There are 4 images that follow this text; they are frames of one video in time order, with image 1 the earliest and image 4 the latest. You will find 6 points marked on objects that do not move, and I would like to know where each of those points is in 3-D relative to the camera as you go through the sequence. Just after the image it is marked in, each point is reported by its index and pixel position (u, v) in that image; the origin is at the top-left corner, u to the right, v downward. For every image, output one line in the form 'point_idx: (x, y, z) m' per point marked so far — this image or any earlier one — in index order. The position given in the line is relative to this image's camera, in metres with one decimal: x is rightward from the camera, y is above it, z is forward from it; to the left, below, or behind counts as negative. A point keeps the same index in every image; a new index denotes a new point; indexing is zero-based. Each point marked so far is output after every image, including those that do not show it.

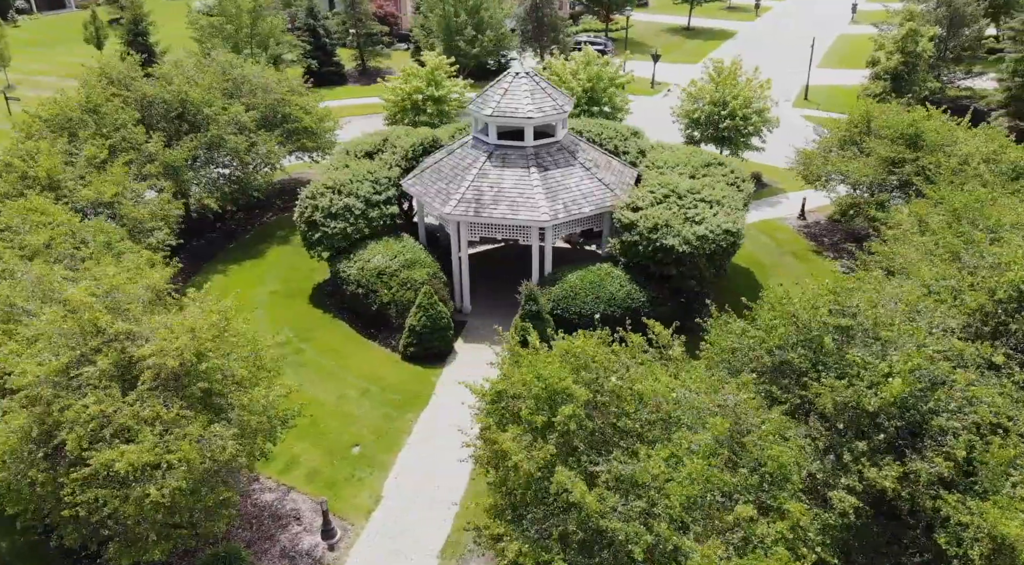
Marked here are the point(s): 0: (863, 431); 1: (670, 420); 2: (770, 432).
0: (+6.1, -2.6, +12.5) m
1: (+2.6, -2.2, +11.7) m
2: (+4.3, -2.5, +12.0) m
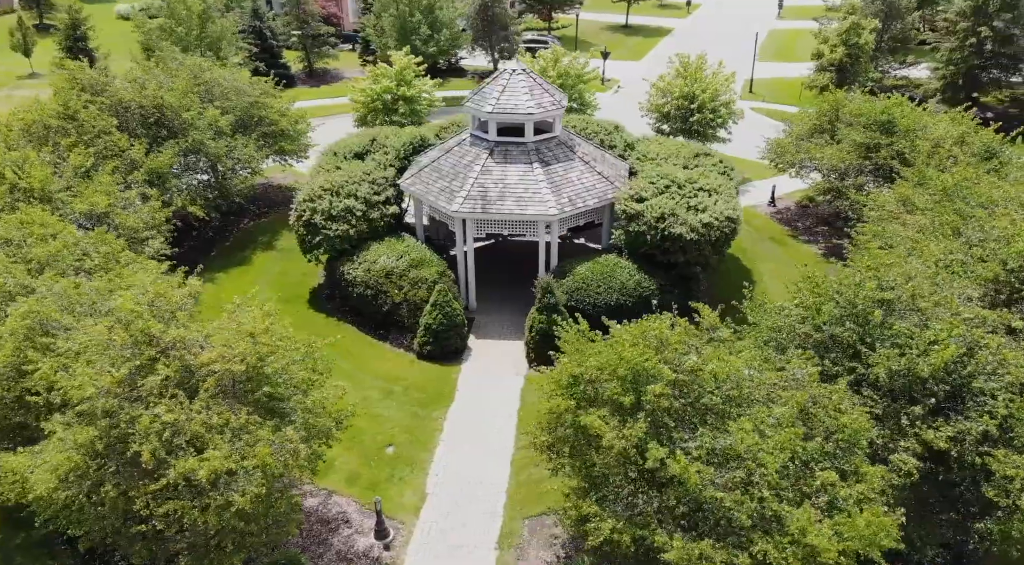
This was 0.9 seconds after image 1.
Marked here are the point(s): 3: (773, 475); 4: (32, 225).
0: (+7.5, -2.1, +13.3) m
1: (+4.0, -1.9, +12.3) m
2: (+5.7, -2.1, +12.6) m
3: (+3.9, -2.9, +10.9) m
4: (-12.8, +1.5, +19.3) m
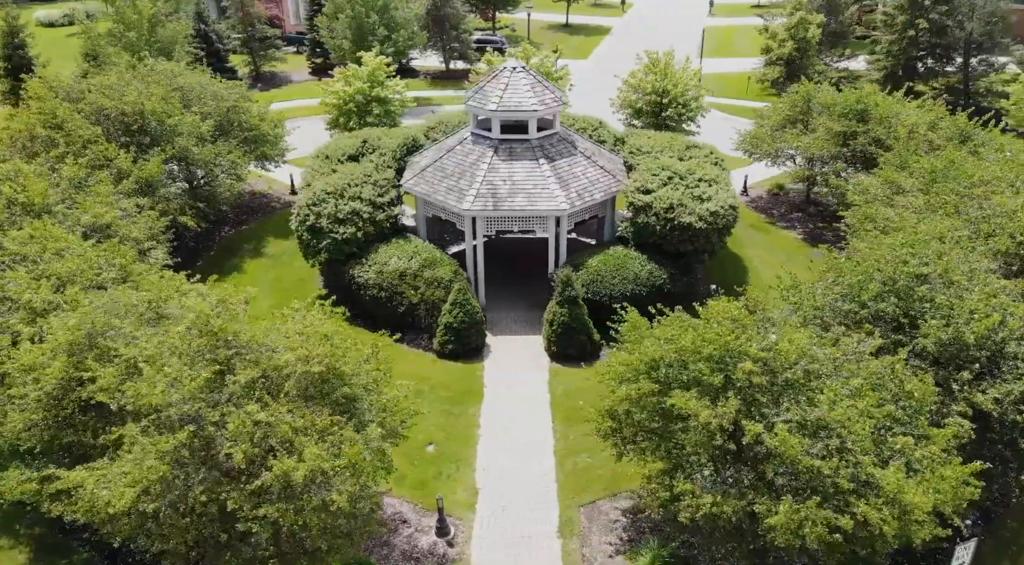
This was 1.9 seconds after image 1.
0: (+8.9, -1.6, +14.2) m
1: (+5.5, -1.6, +12.9) m
2: (+7.2, -1.7, +13.4) m
3: (+5.6, -2.6, +11.5) m
4: (-12.0, +1.1, +18.4) m
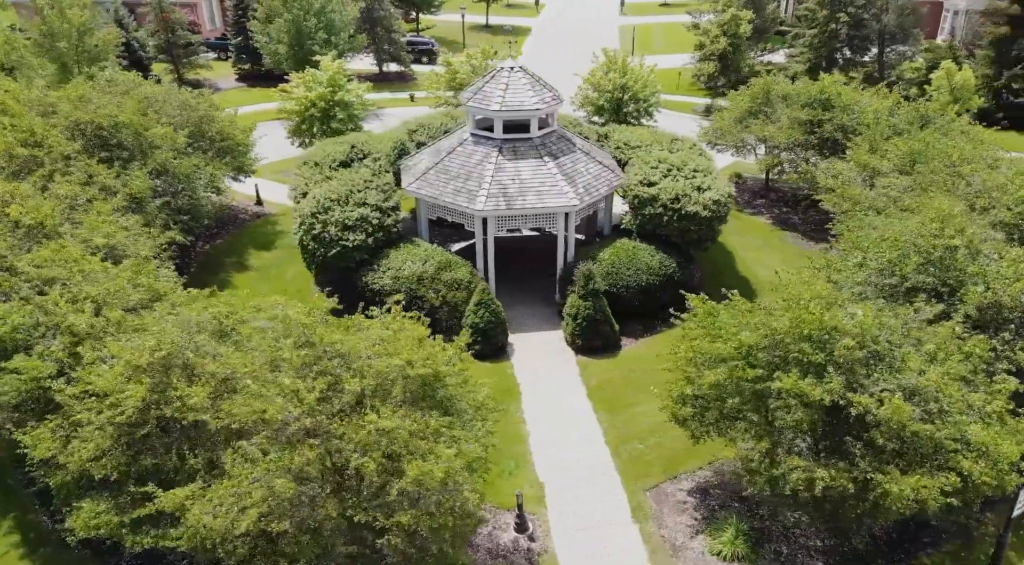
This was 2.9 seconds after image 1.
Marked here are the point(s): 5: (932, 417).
0: (+10.5, -0.9, +15.6) m
1: (+7.3, -1.1, +13.9) m
2: (+8.9, -1.1, +14.6) m
3: (+7.6, -2.1, +12.6) m
4: (-10.8, +0.5, +17.4) m
5: (+7.3, -2.3, +12.6) m
